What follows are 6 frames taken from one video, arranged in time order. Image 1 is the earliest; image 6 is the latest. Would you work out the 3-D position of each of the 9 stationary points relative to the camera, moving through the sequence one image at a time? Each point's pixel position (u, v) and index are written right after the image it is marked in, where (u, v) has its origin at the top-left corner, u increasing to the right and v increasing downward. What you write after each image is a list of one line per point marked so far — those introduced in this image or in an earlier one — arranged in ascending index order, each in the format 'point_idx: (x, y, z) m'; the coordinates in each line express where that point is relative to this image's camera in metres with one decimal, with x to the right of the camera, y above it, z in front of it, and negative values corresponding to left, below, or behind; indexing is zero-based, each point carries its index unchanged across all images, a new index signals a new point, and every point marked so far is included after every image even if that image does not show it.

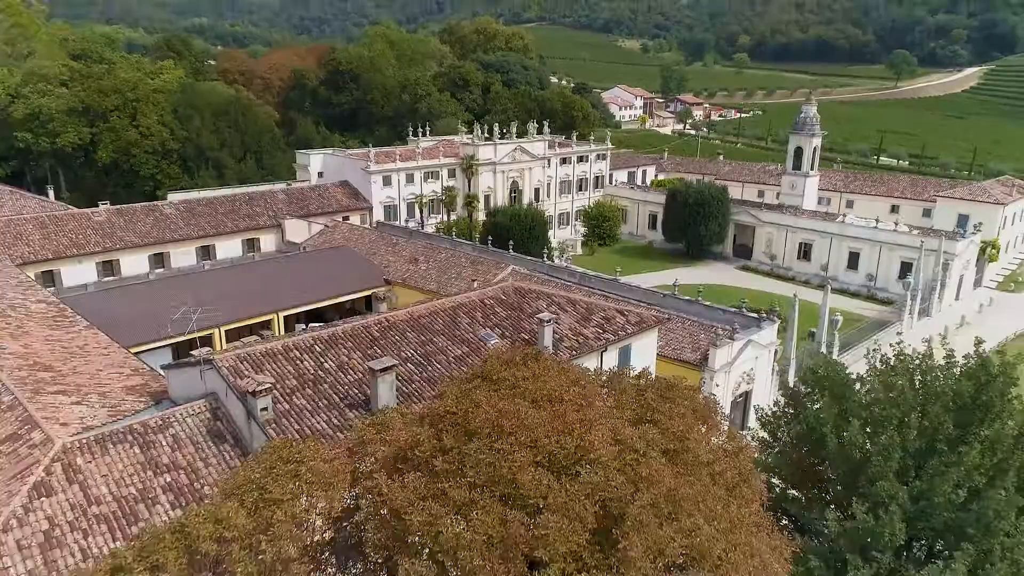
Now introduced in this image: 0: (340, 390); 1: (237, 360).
0: (-4.4, -2.6, +18.2) m
1: (-7.0, -1.8, +18.2) m
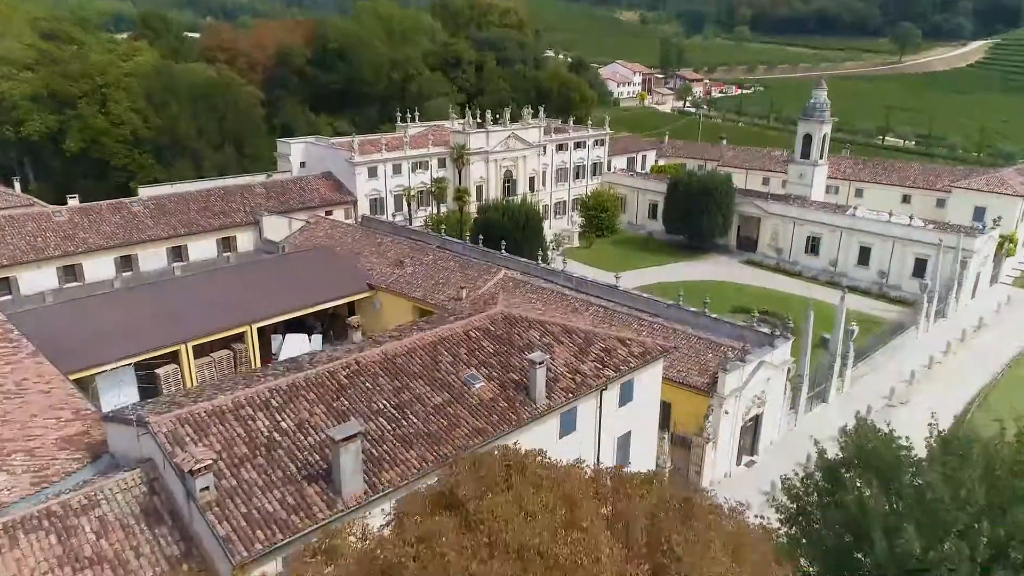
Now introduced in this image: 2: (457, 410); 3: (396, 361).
0: (-4.7, -3.7, +15.7) m
1: (-7.3, -2.9, +15.6) m
2: (-1.4, -3.1, +18.1) m
3: (-3.1, -1.9, +19.2) m
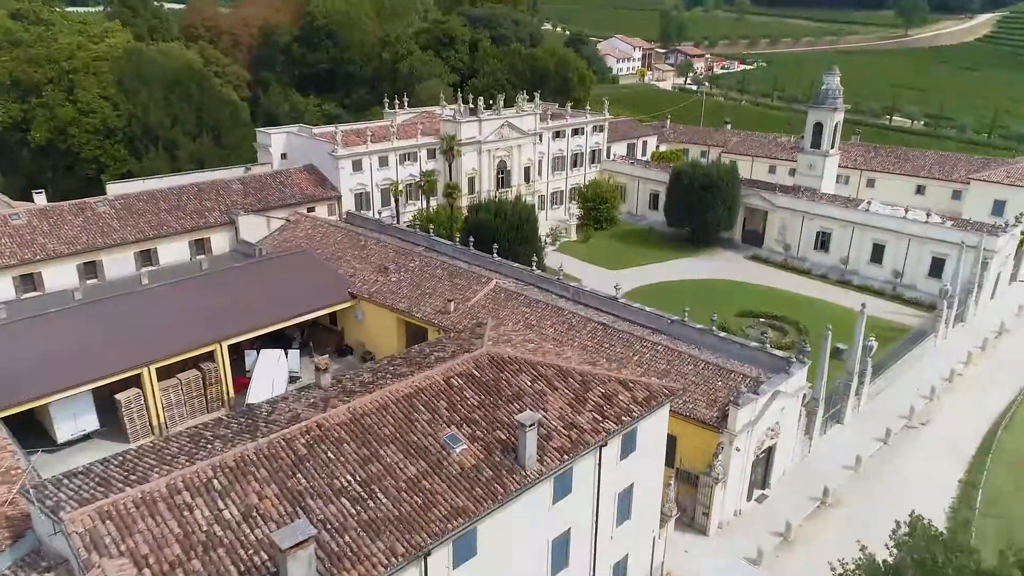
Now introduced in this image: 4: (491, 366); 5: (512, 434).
0: (-5.0, -5.0, +13.2) m
1: (-7.6, -4.2, +13.1) m
2: (-1.7, -4.3, +15.6) m
3: (-3.4, -3.1, +16.7) m
4: (-0.6, -2.1, +19.4) m
5: (0.0, -3.5, +17.2) m
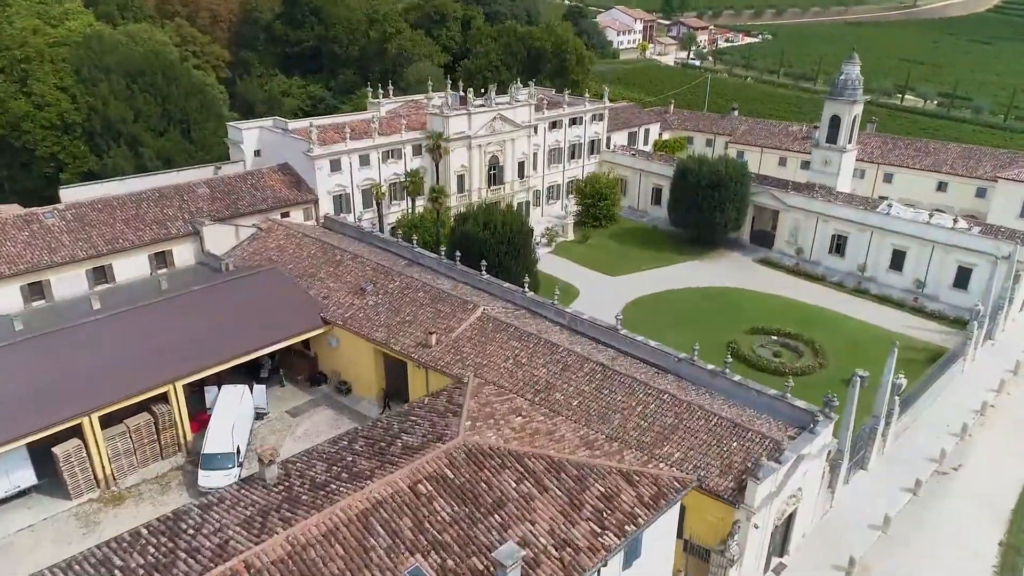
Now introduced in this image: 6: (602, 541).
0: (-5.4, -7.0, +10.1) m
1: (-8.0, -6.3, +10.0) m
2: (-2.1, -6.2, +12.4) m
3: (-3.9, -5.0, +13.5) m
4: (-1.0, -3.9, +16.1) m
5: (-0.4, -5.3, +14.0) m
6: (+1.9, -5.3, +15.2) m
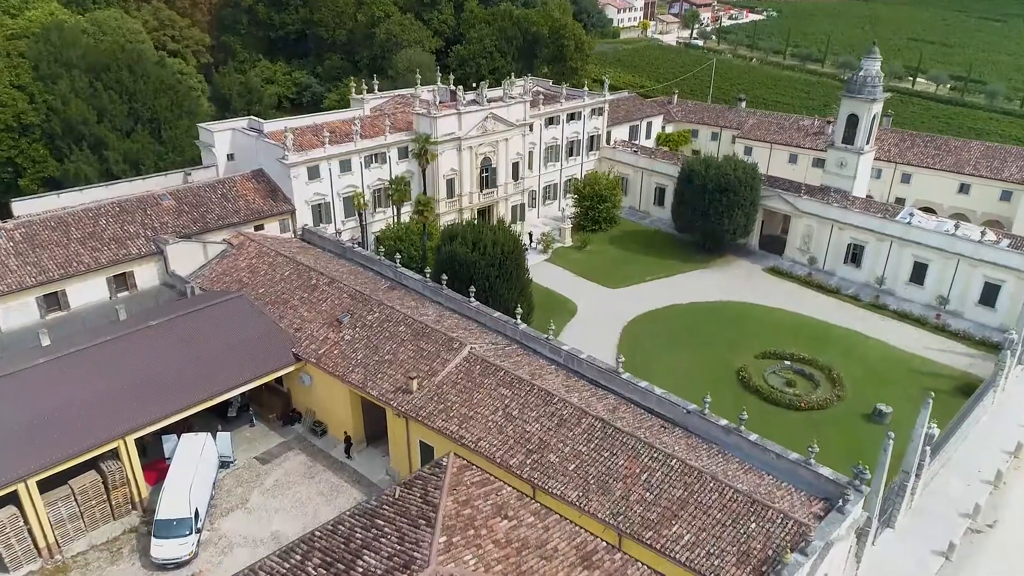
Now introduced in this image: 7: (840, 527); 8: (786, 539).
0: (-5.7, -9.1, +7.3) m
1: (-8.3, -8.4, +7.2) m
2: (-2.4, -8.2, +9.7) m
3: (-4.2, -7.0, +10.7) m
4: (-1.3, -5.8, +13.3) m
5: (-0.8, -7.3, +11.3) m
6: (+1.6, -7.3, +12.4) m
7: (+8.9, -6.5, +19.7) m
8: (+7.4, -6.7, +19.3) m
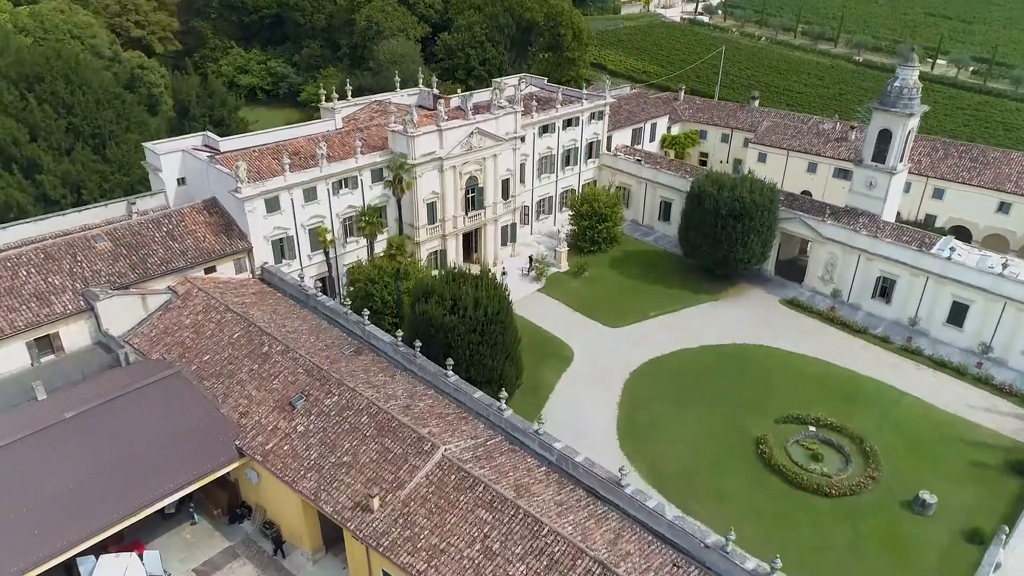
0: (-6.2, -13.0, +3.2) m
1: (-8.9, -12.2, +3.0) m
2: (-3.0, -11.9, +5.5) m
3: (-4.7, -10.7, +6.4) m
4: (-1.9, -9.3, +9.0) m
5: (-1.3, -11.0, +7.0) m
6: (+1.0, -10.8, +8.2) m
7: (+8.3, -9.8, +15.4) m
8: (+6.8, -10.0, +15.0) m
